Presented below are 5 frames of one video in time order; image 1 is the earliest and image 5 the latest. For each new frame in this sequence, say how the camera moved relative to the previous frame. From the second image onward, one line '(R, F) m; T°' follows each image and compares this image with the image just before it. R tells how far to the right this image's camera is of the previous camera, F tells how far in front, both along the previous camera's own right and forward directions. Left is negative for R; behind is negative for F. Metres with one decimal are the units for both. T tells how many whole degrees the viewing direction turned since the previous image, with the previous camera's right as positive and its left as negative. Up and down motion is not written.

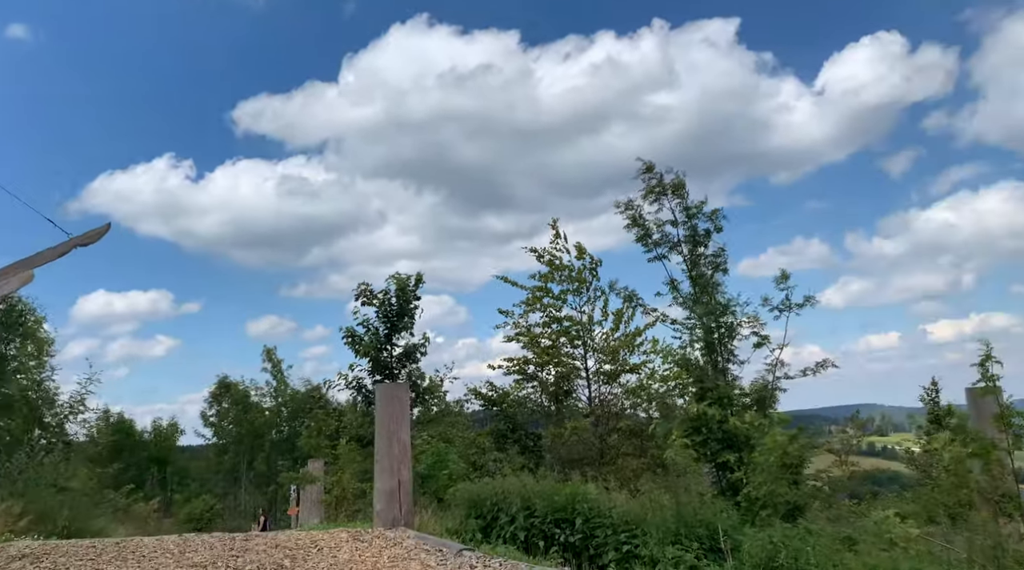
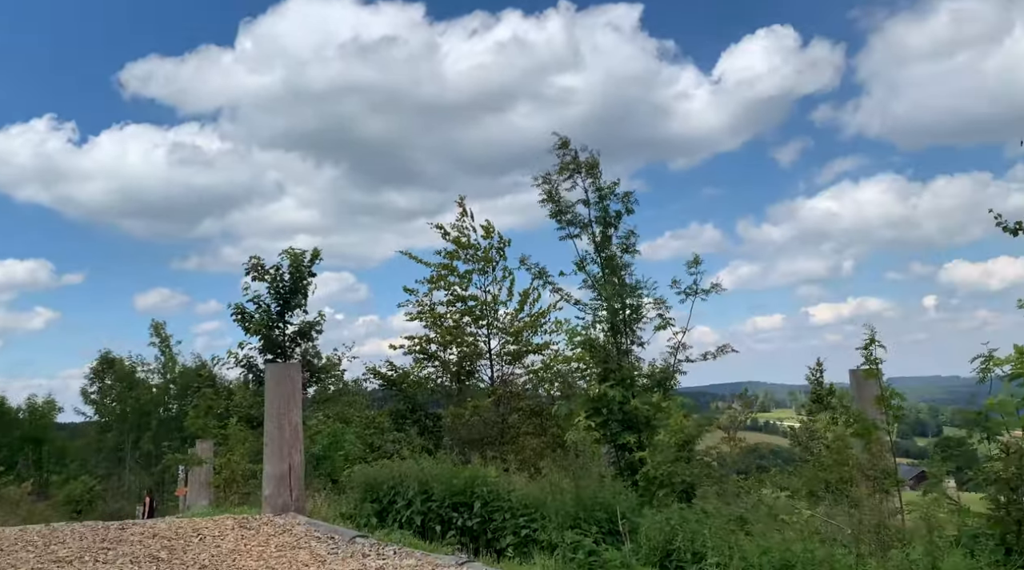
(0.0, +0.3) m; +6°
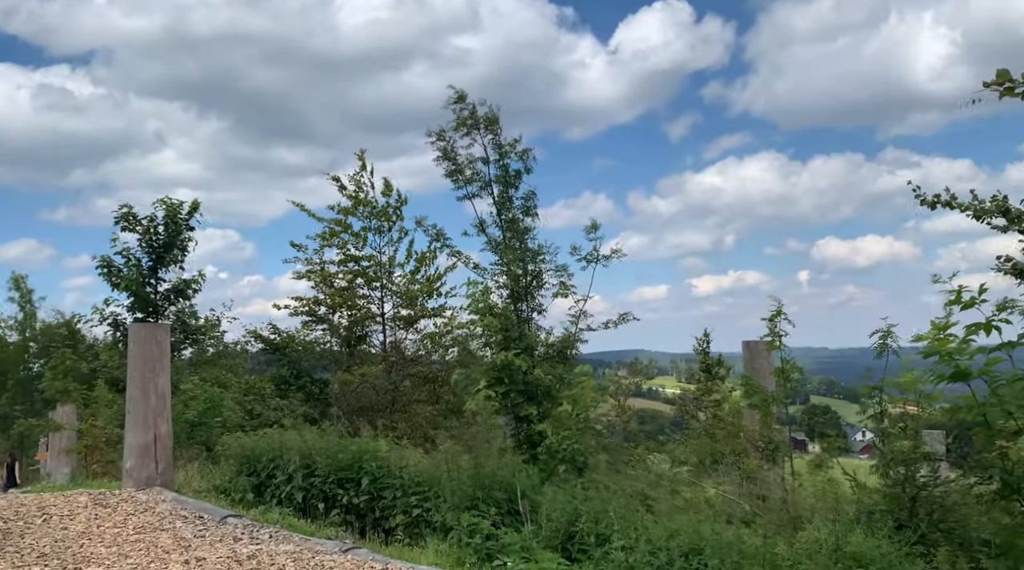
(0.0, +0.6) m; +6°
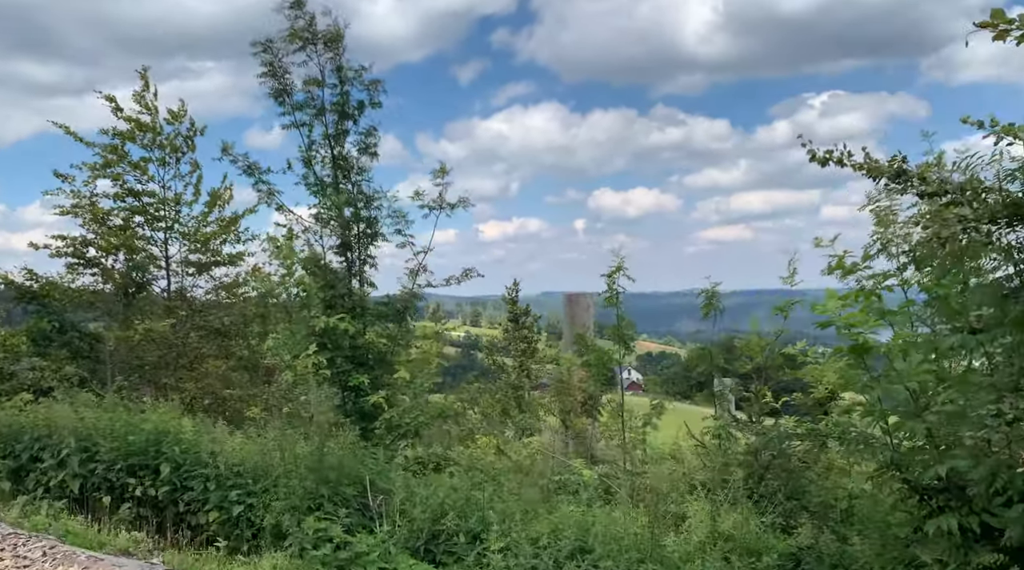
(-0.4, +1.1) m; +13°
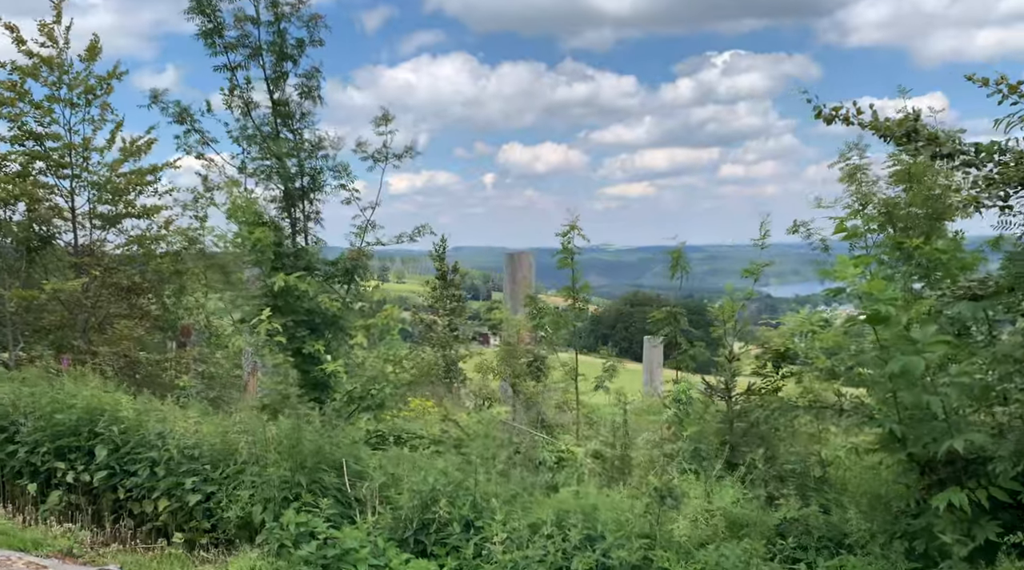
(-0.4, +0.6) m; +6°
